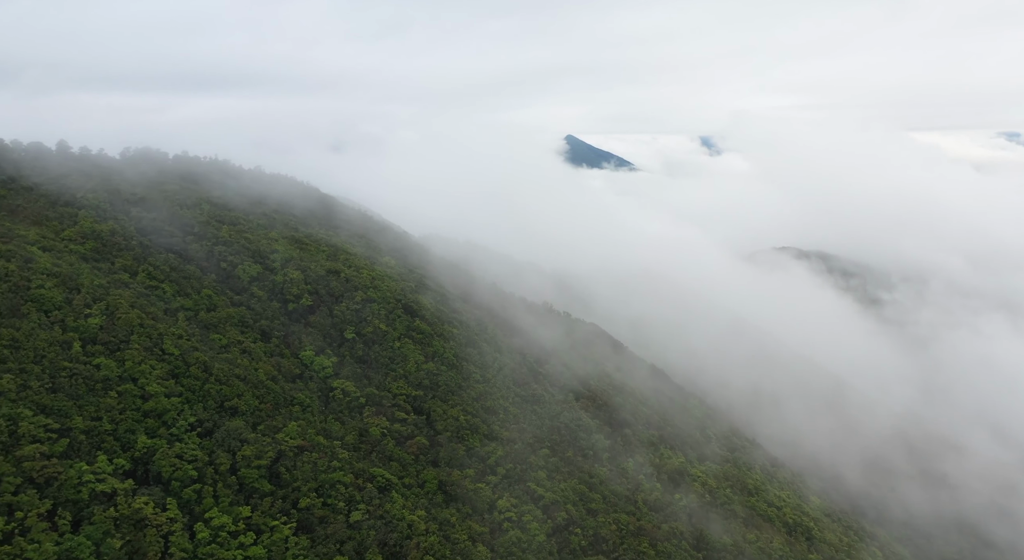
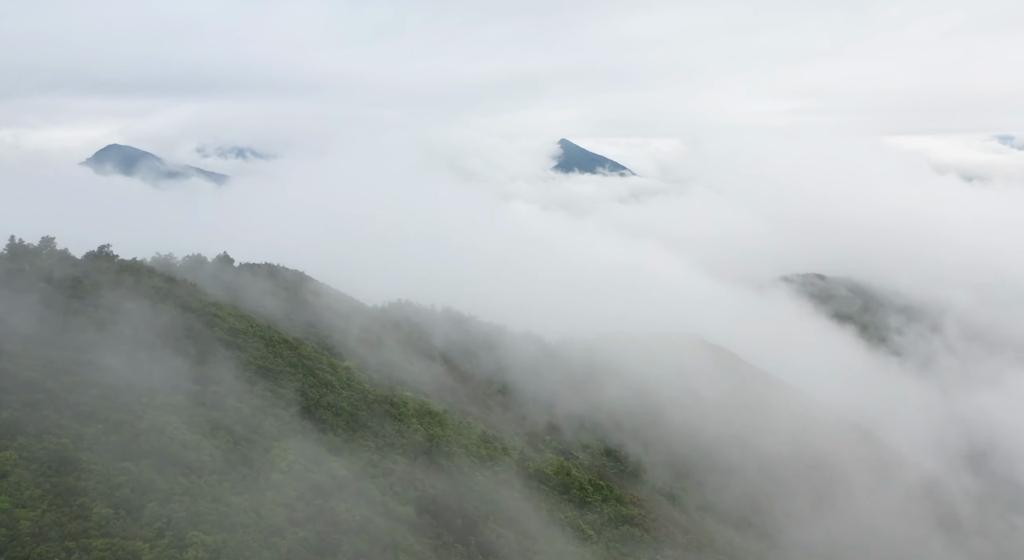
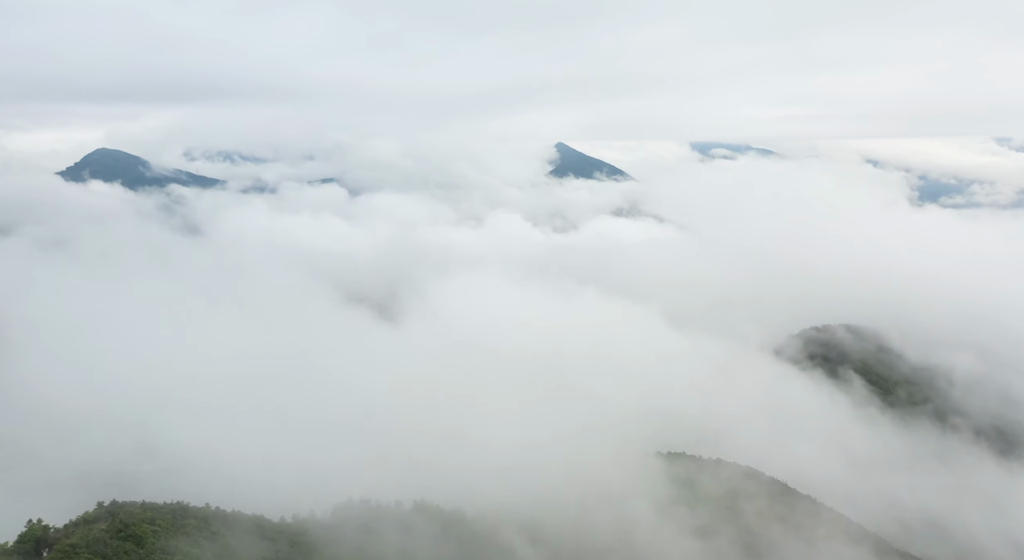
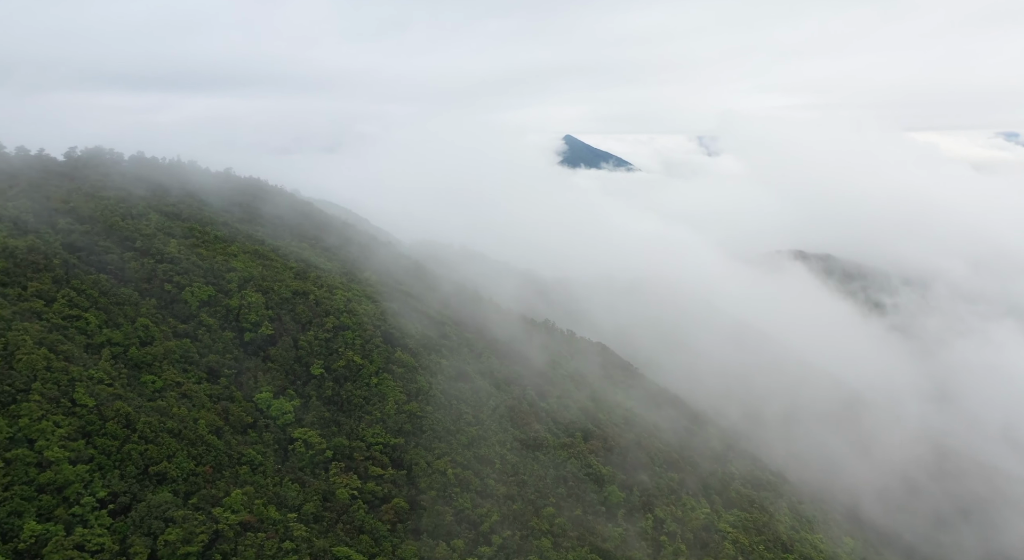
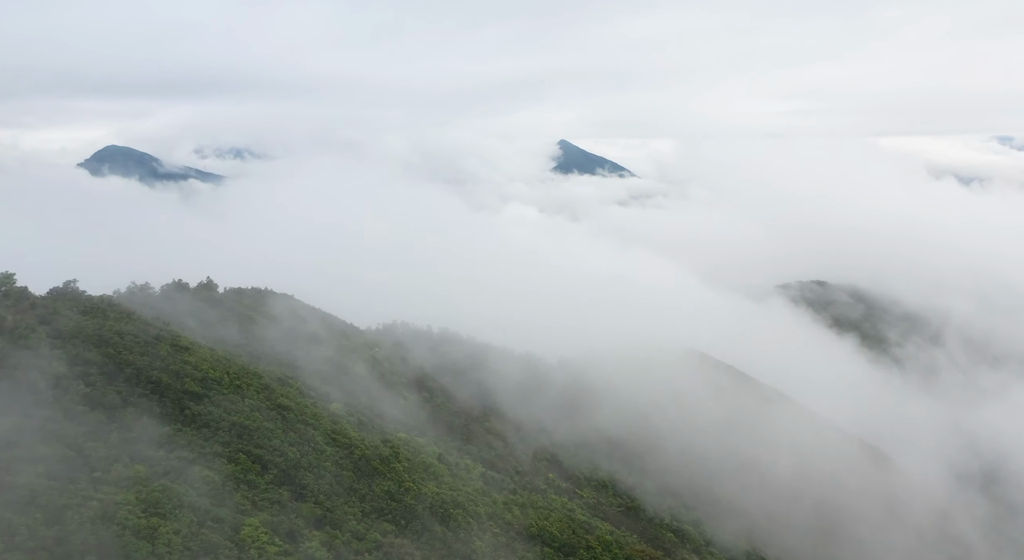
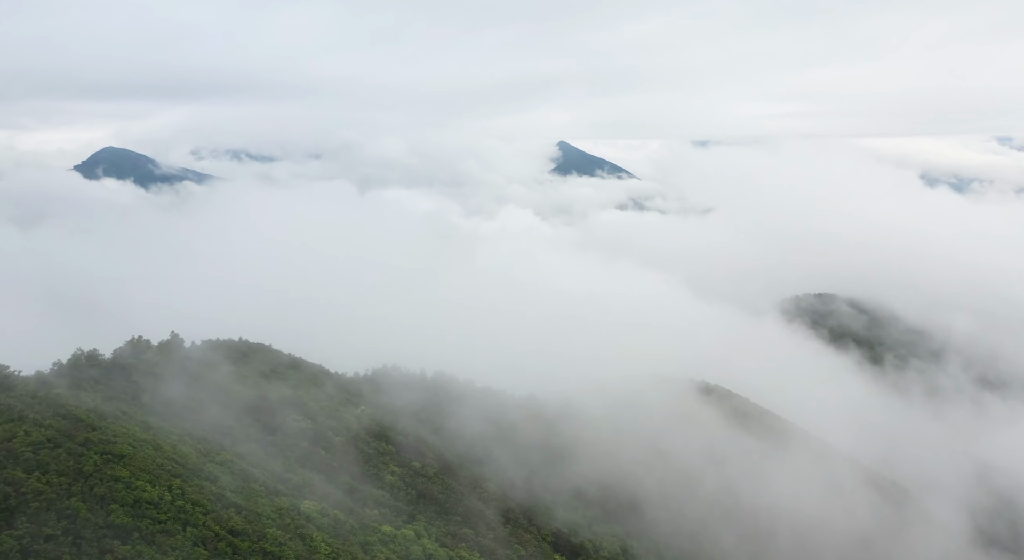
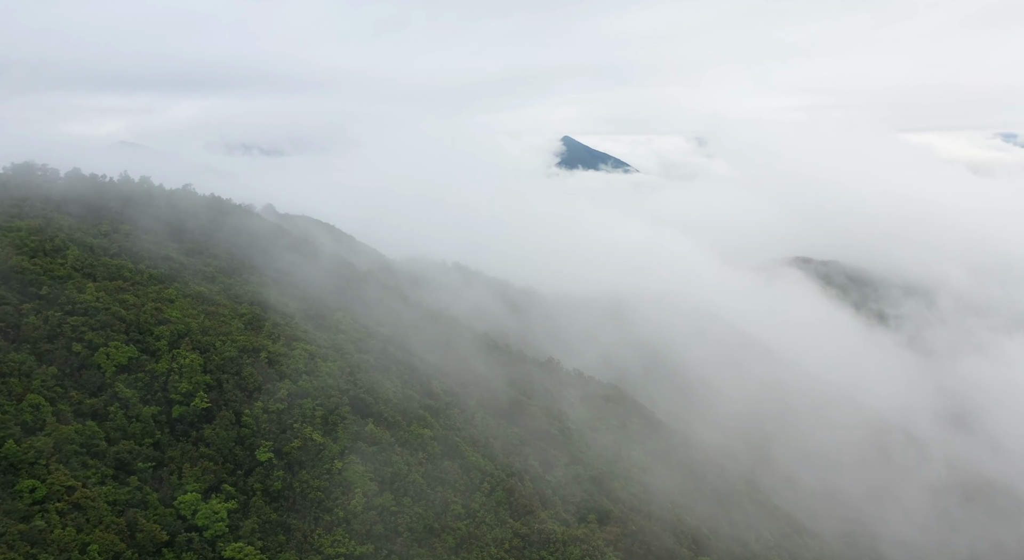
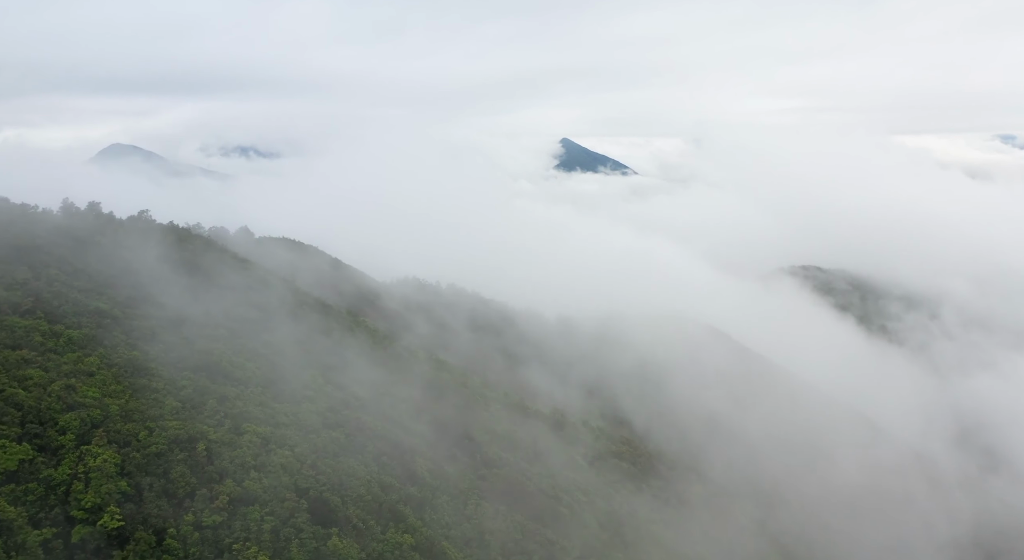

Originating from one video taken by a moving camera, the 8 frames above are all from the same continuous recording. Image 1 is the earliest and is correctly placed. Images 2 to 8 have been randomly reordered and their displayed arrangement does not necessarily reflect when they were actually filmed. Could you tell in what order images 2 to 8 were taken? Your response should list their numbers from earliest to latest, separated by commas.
4, 7, 8, 2, 5, 6, 3
